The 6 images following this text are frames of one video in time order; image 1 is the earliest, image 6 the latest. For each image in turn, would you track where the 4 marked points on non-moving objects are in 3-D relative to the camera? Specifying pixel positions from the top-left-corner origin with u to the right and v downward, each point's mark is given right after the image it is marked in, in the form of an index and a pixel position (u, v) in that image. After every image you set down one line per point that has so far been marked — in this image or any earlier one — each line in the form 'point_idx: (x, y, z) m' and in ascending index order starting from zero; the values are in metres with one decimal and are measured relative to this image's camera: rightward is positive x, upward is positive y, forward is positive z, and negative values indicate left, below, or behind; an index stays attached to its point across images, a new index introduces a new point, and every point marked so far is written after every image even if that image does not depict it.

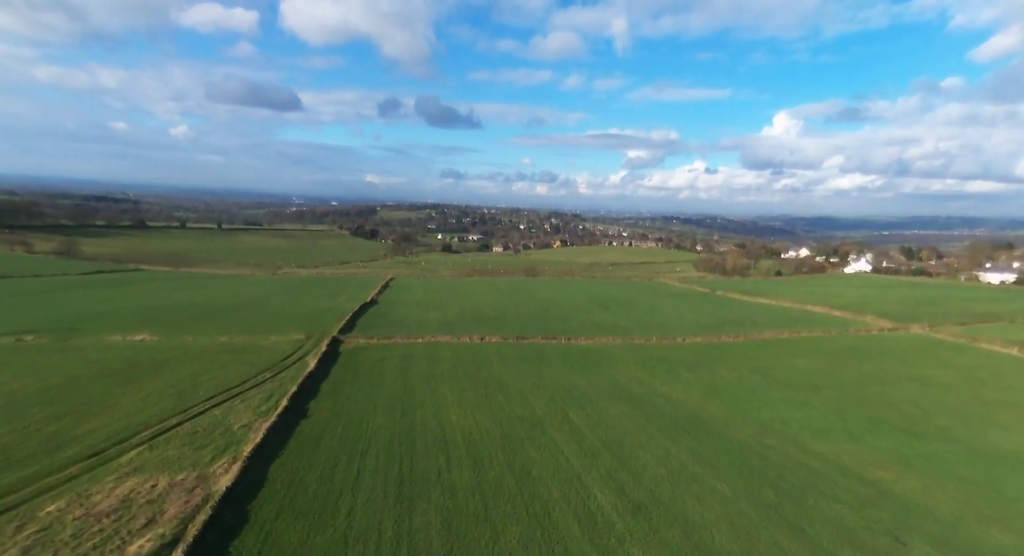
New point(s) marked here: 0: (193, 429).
0: (-9.0, -4.3, +14.2) m
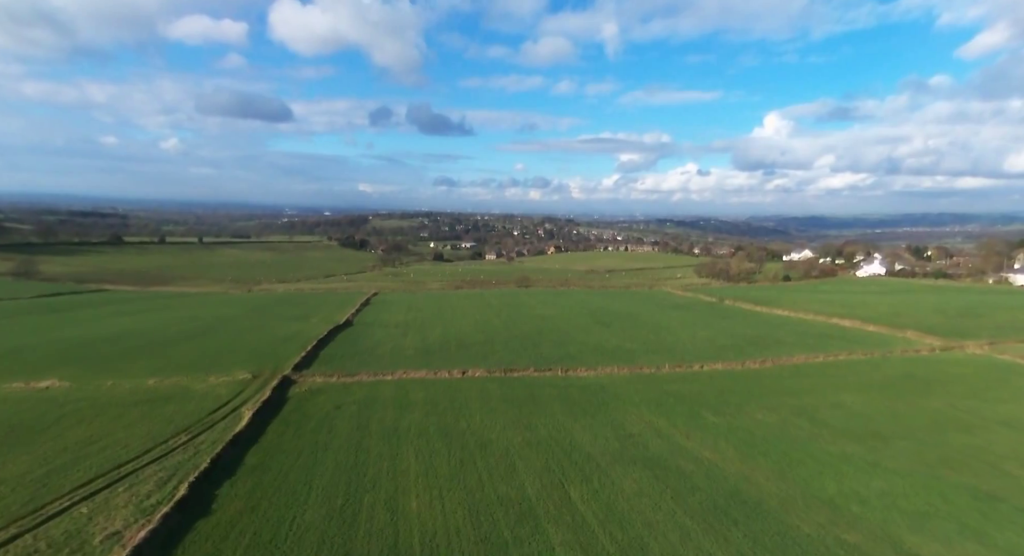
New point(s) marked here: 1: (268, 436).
0: (-9.5, -5.3, +9.8) m
1: (-7.8, -5.0, +15.9) m
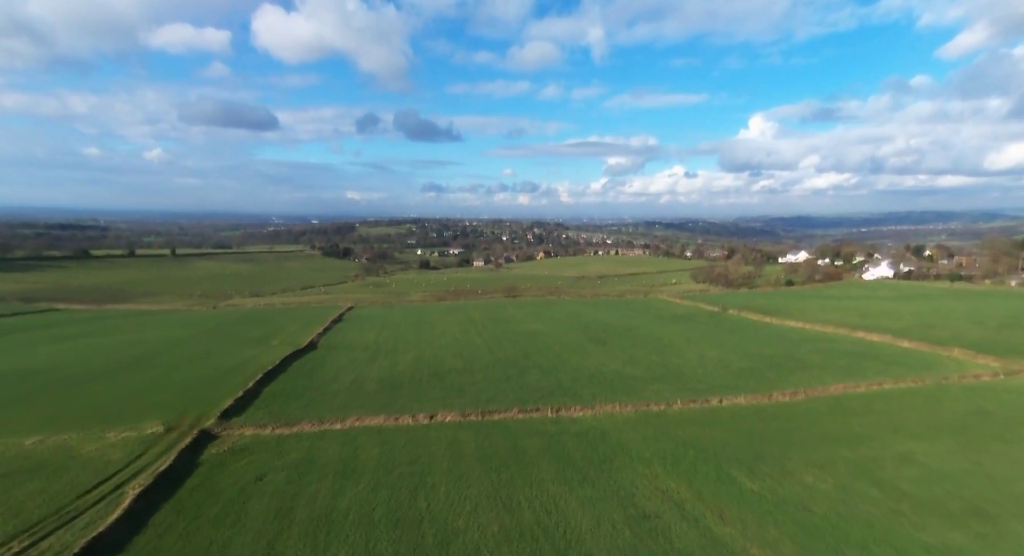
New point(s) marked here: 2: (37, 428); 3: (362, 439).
0: (-10.0, -6.1, +5.3) m
1: (-8.4, -5.9, +11.5) m
2: (-17.2, -5.4, +18.1) m
3: (-5.1, -5.5, +17.0) m
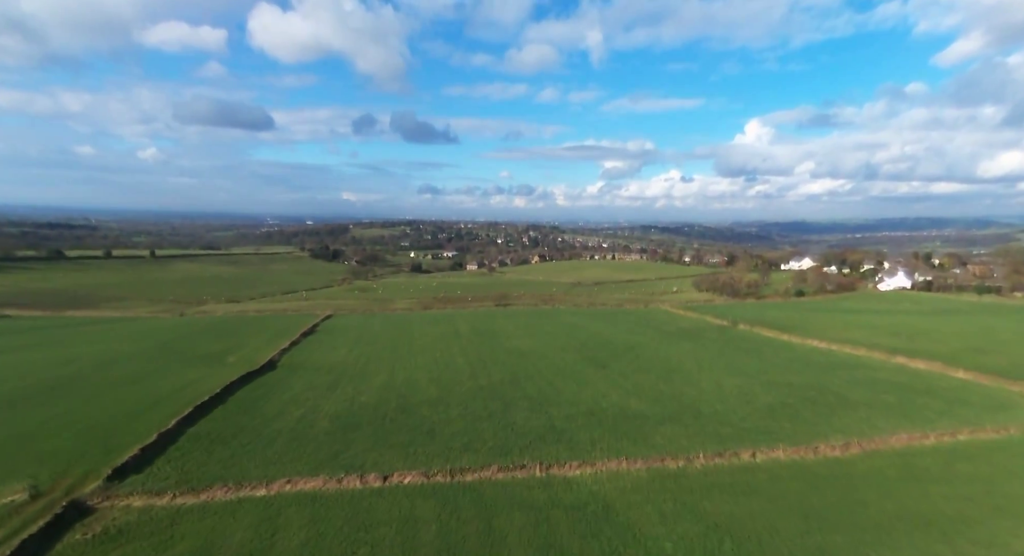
0: (-10.5, -6.6, +1.0) m
1: (-9.0, -6.4, +7.2) m
2: (-17.8, -5.9, +13.7) m
3: (-5.7, -6.0, +12.8) m
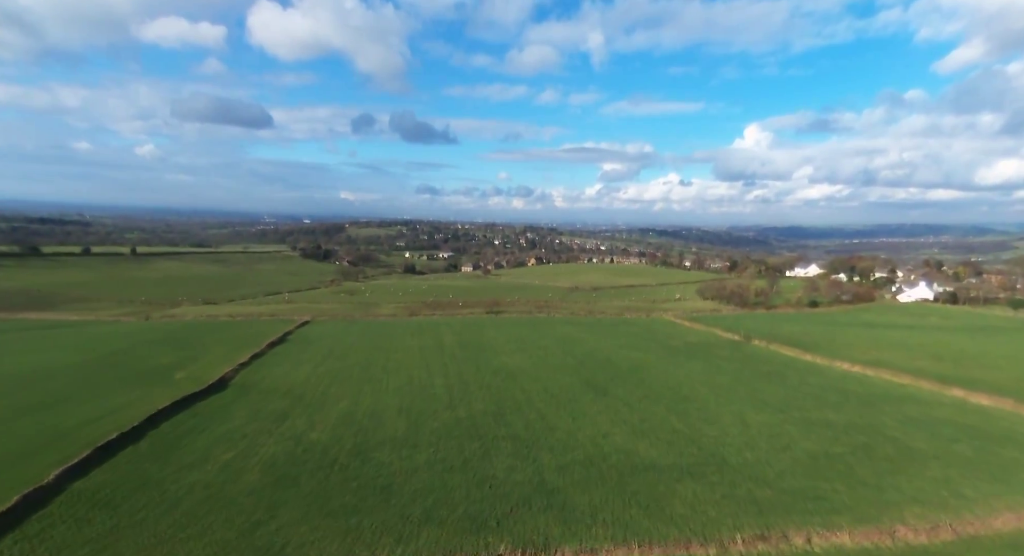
0: (-11.1, -6.9, -3.1) m
1: (-9.6, -6.7, +3.1) m
2: (-18.5, -6.1, +9.6) m
3: (-6.4, -6.4, +8.7) m
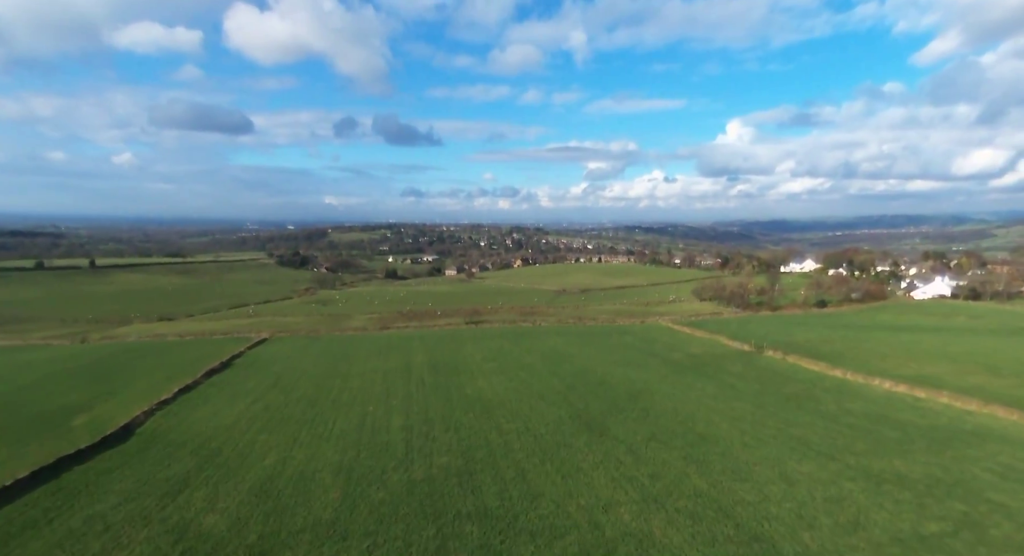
0: (-11.4, -7.7, -8.3) m
1: (-10.1, -7.5, -2.1) m
2: (-19.1, -7.2, +4.2) m
3: (-7.0, -7.1, +3.6) m
